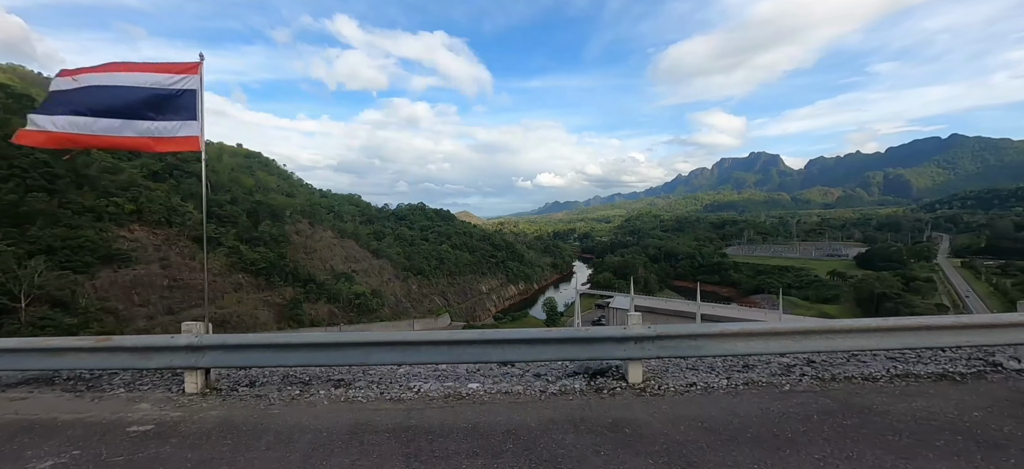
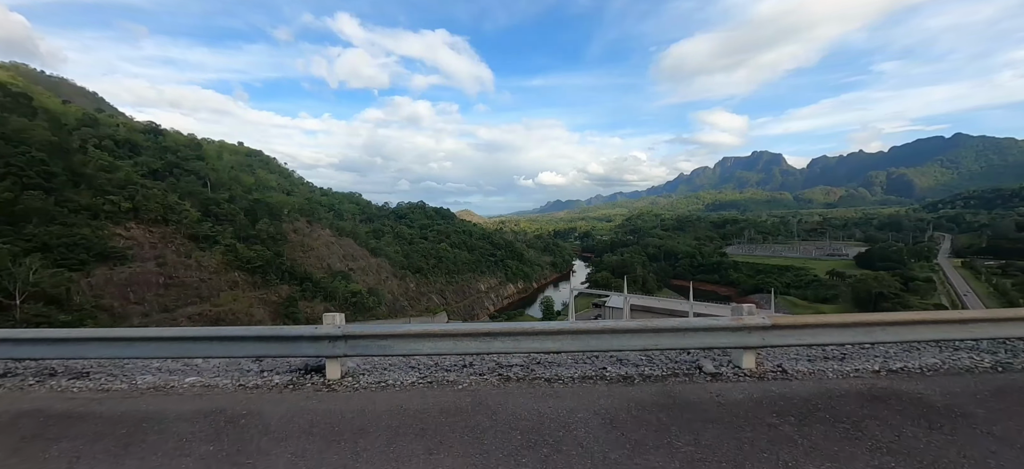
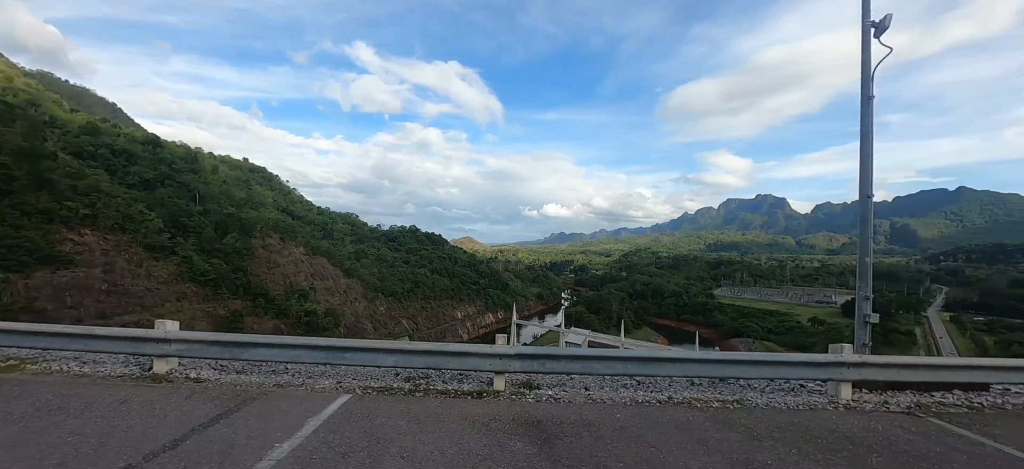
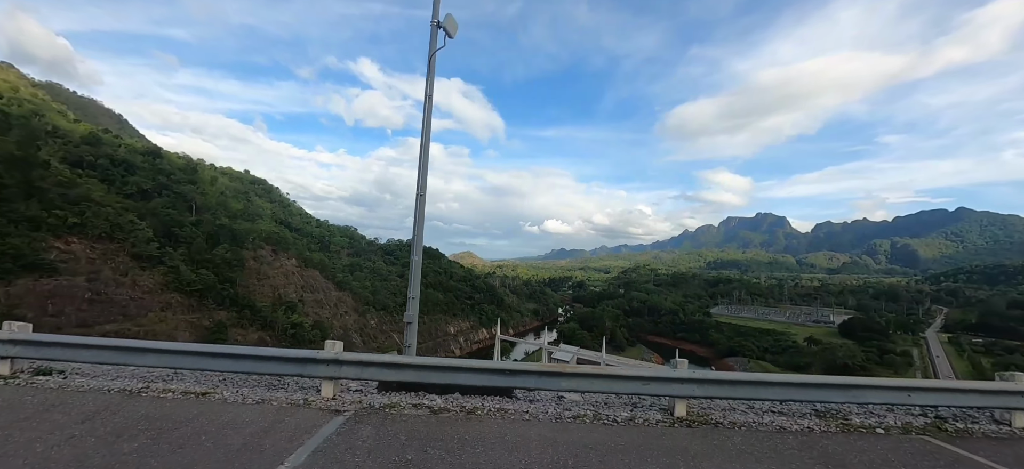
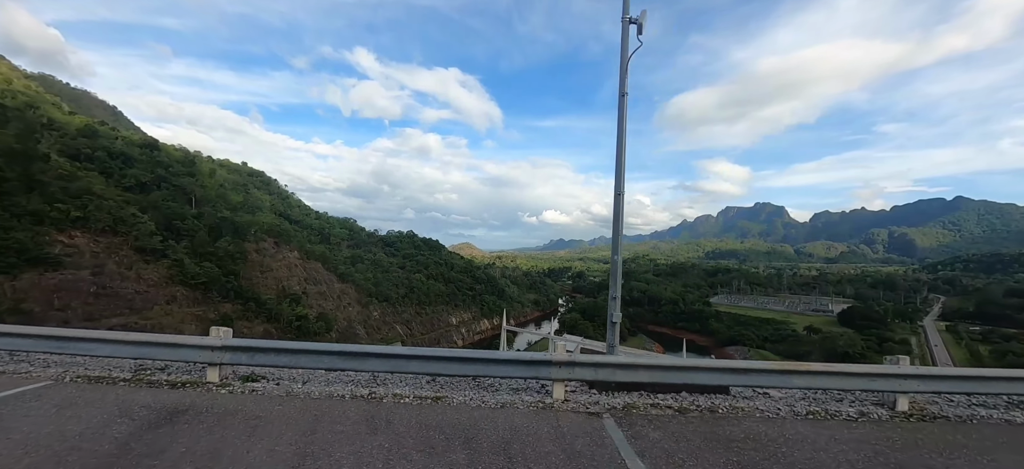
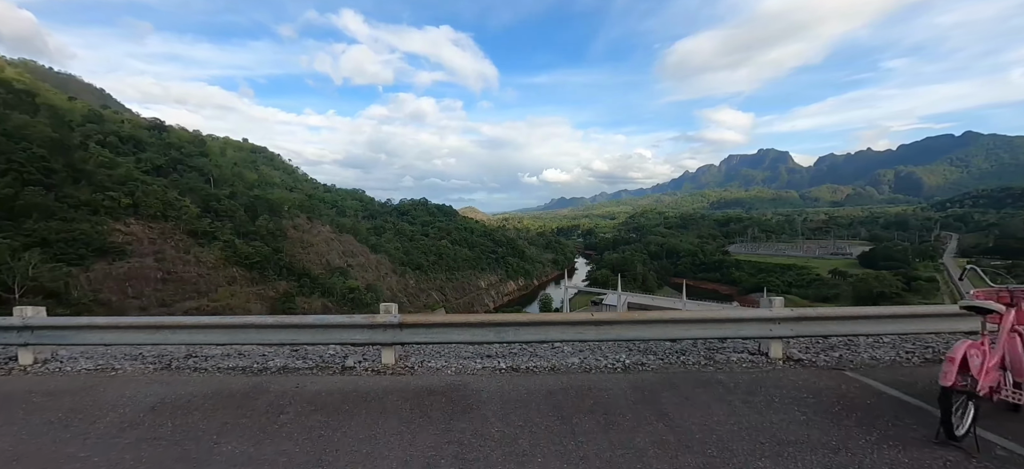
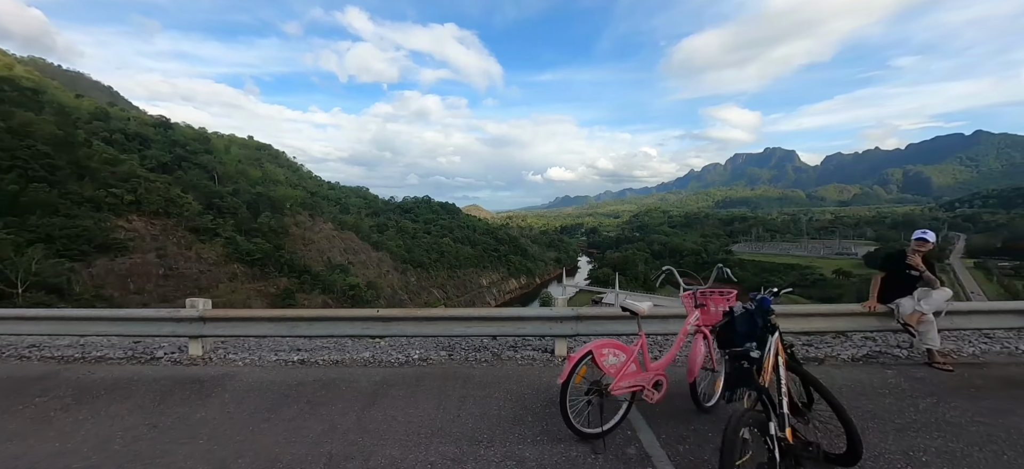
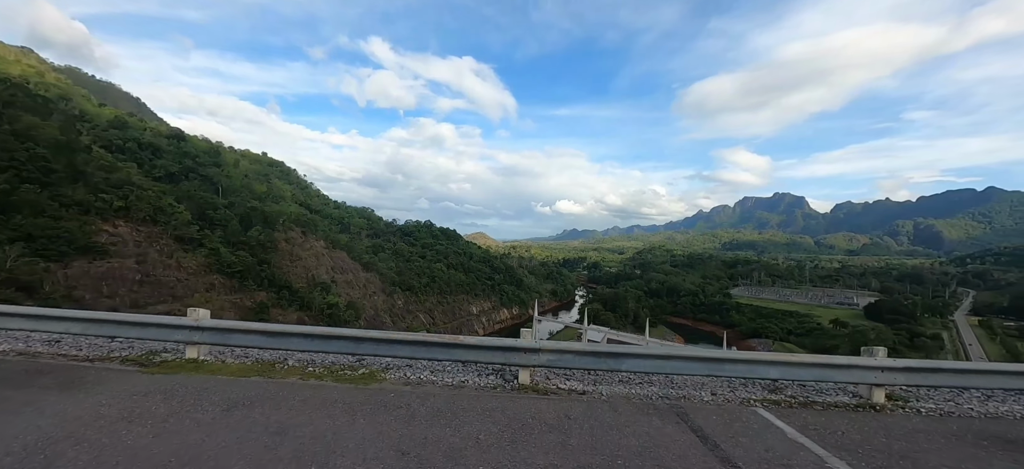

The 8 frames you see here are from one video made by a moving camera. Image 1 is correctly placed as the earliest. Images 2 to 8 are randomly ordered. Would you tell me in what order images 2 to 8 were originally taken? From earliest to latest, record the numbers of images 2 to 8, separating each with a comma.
2, 6, 7, 8, 3, 5, 4
